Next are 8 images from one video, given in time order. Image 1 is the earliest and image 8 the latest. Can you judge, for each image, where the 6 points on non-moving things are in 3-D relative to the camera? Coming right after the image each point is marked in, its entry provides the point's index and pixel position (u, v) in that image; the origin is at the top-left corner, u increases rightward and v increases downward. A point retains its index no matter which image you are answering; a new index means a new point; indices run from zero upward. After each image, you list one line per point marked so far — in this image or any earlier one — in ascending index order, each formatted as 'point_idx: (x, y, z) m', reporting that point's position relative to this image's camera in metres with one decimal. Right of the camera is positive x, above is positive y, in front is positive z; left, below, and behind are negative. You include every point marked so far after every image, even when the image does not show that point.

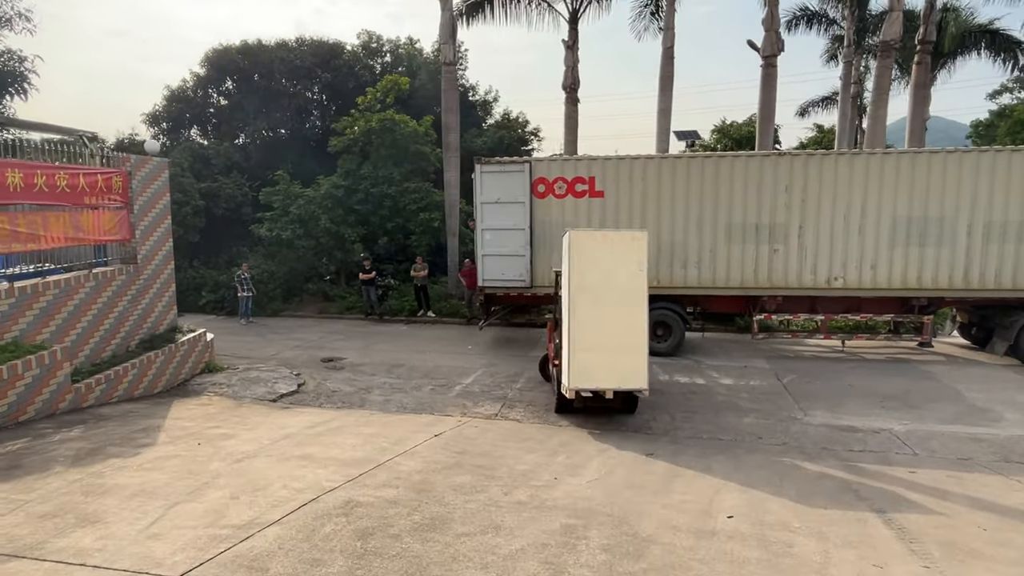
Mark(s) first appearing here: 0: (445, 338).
0: (-1.0, -0.9, +14.5) m
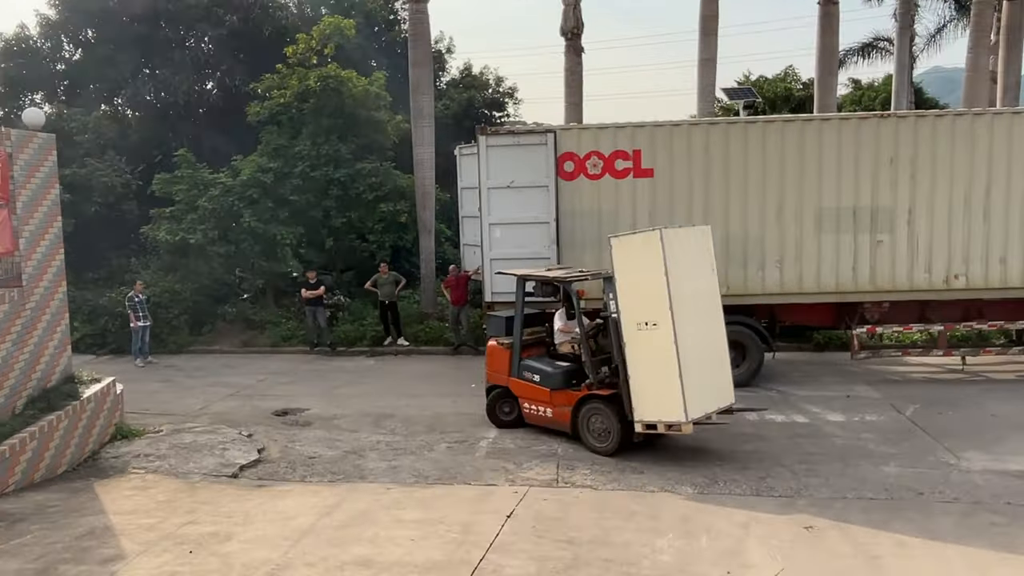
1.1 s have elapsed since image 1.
0: (-1.3, -1.3, +12.0) m
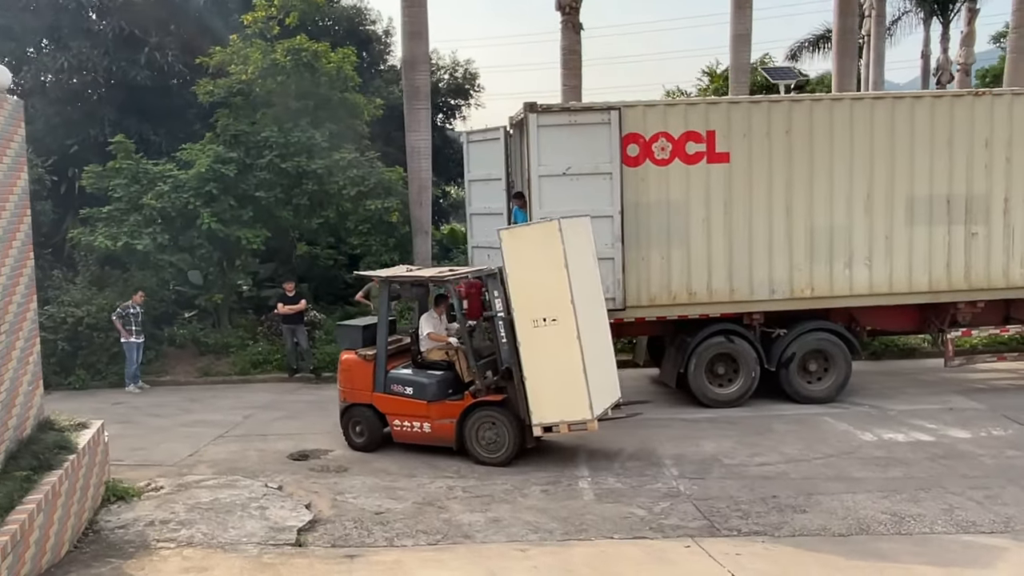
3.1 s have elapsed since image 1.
0: (-0.8, -1.5, +10.2) m
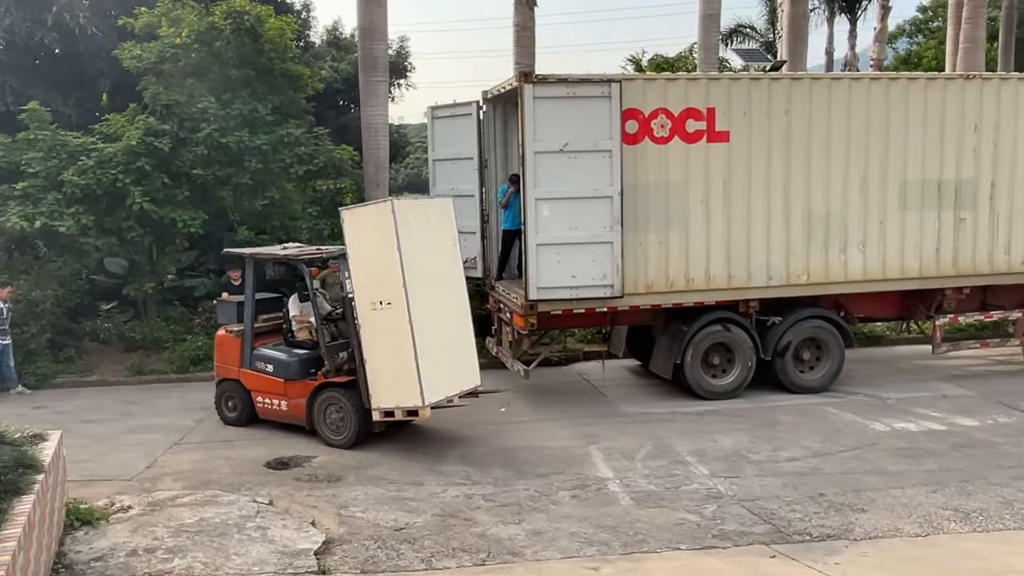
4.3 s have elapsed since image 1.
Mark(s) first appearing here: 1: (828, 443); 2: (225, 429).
0: (-1.0, -1.3, +9.3) m
1: (+2.9, -1.4, +8.0) m
2: (-2.9, -1.4, +8.8) m
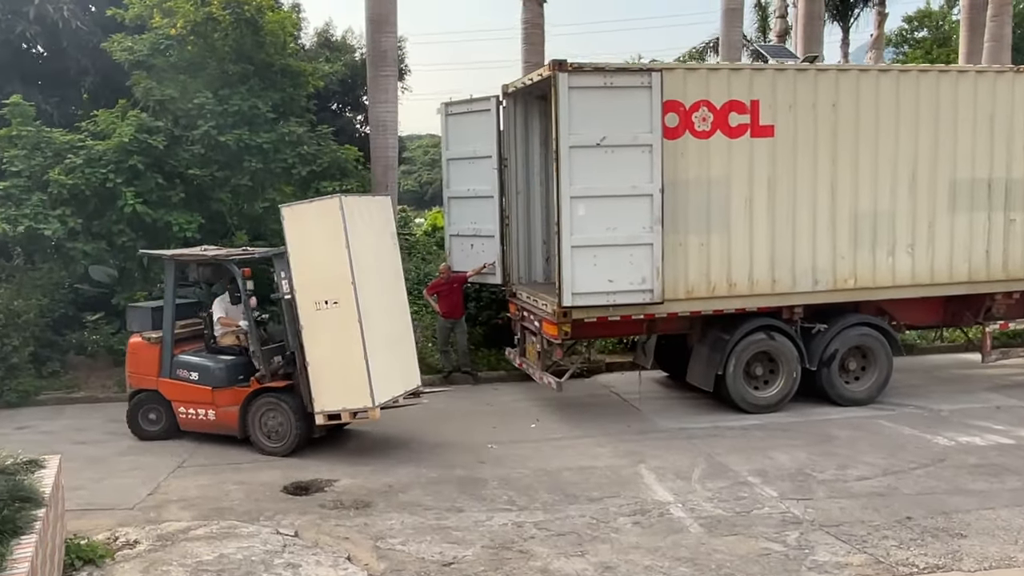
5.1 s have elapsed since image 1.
0: (-0.7, -1.4, +8.6) m
1: (+3.2, -1.4, +7.4) m
2: (-2.6, -1.5, +8.1) m
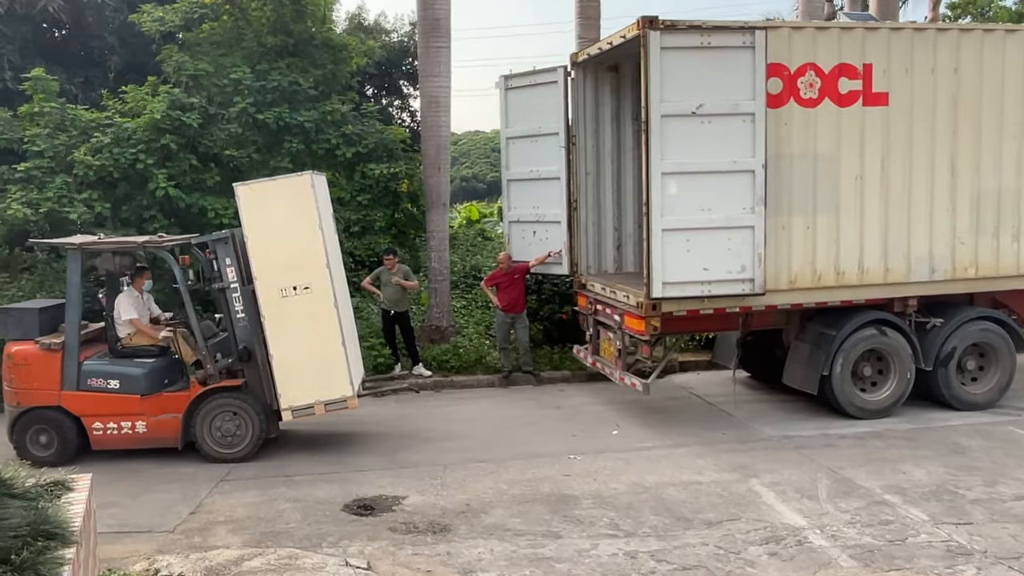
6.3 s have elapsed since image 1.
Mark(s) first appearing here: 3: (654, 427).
0: (0.0, -1.3, +7.6) m
1: (+3.9, -1.3, +6.4) m
2: (-1.9, -1.4, +7.1) m
3: (+1.3, -1.2, +7.8) m
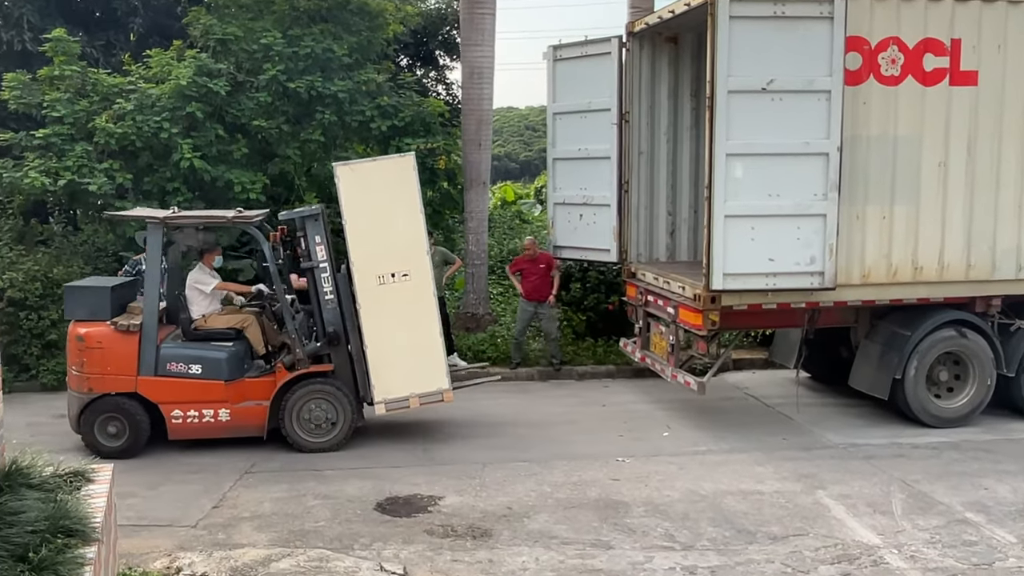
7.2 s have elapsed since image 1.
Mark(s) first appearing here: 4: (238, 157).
0: (+0.3, -1.2, +7.1) m
1: (+4.1, -1.3, +5.7) m
2: (-1.6, -1.2, +6.7) m
3: (+1.6, -1.2, +7.3) m
4: (-2.8, +1.3, +9.1) m
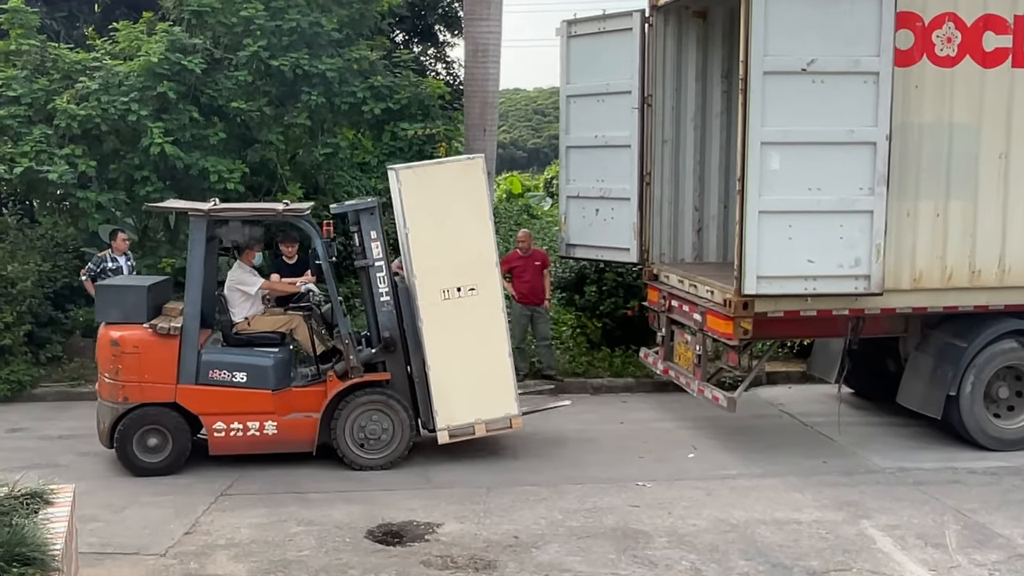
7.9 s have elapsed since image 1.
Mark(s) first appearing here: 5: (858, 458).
0: (+0.4, -1.2, +6.4) m
1: (+4.2, -1.4, +4.9) m
2: (-1.5, -1.3, +6.1) m
3: (+1.7, -1.2, +6.5) m
4: (-2.6, +1.3, +8.5) m
5: (+2.5, -1.2, +6.3) m
